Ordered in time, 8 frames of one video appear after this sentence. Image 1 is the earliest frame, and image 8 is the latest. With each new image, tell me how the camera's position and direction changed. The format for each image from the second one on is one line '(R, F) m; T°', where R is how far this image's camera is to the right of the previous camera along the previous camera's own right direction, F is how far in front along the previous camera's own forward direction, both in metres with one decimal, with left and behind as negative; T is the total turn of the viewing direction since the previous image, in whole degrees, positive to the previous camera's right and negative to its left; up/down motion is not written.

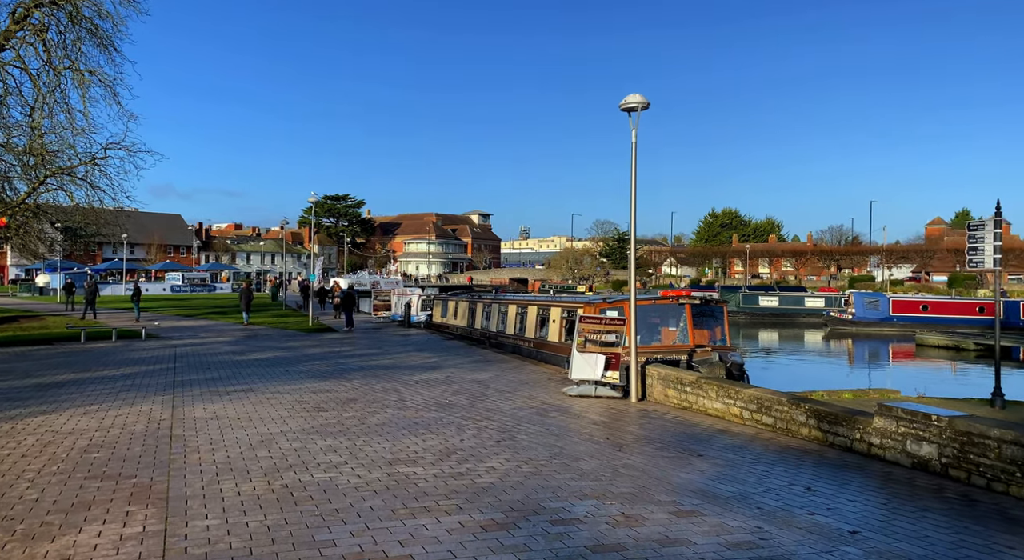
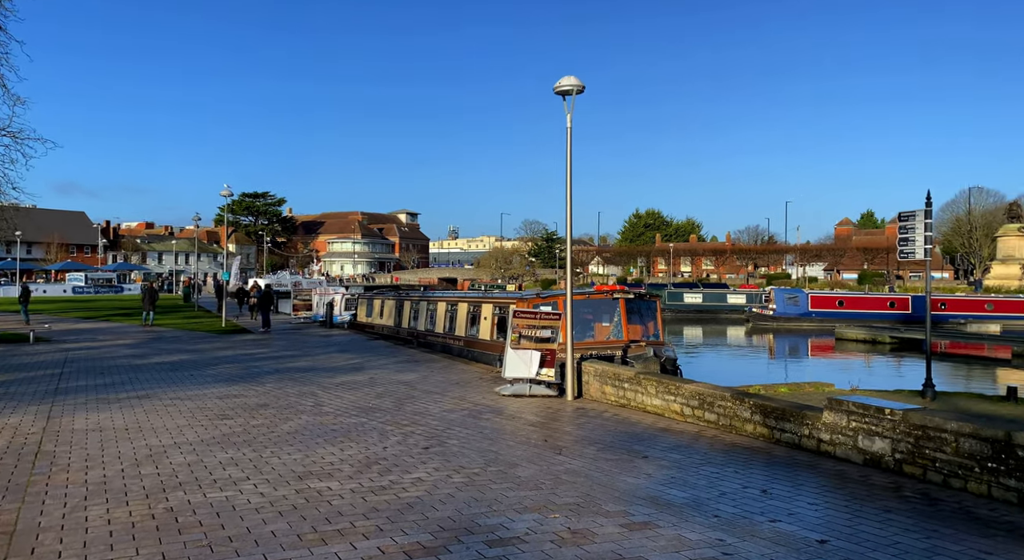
(0.0, +0.7) m; +5°
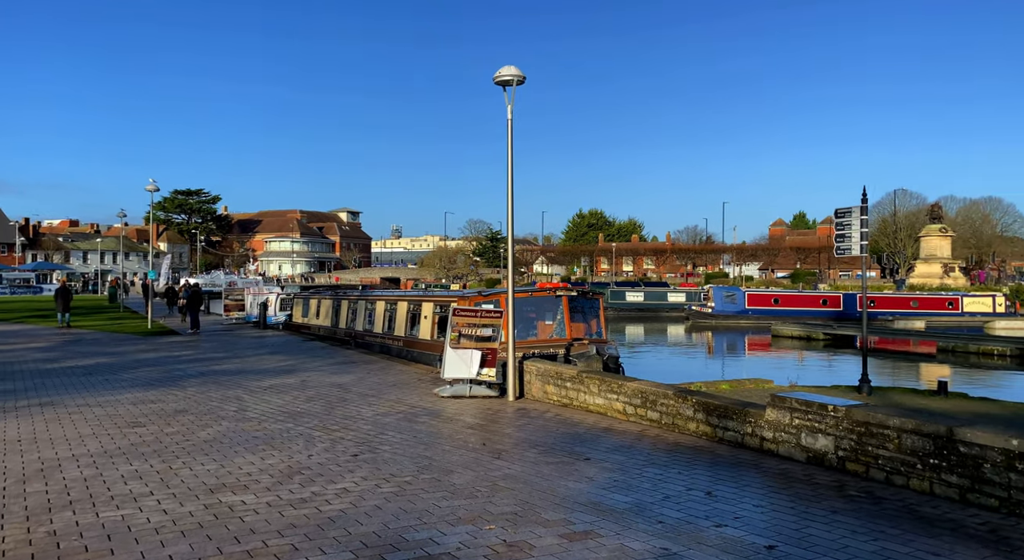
(+0.1, +0.4) m; +4°
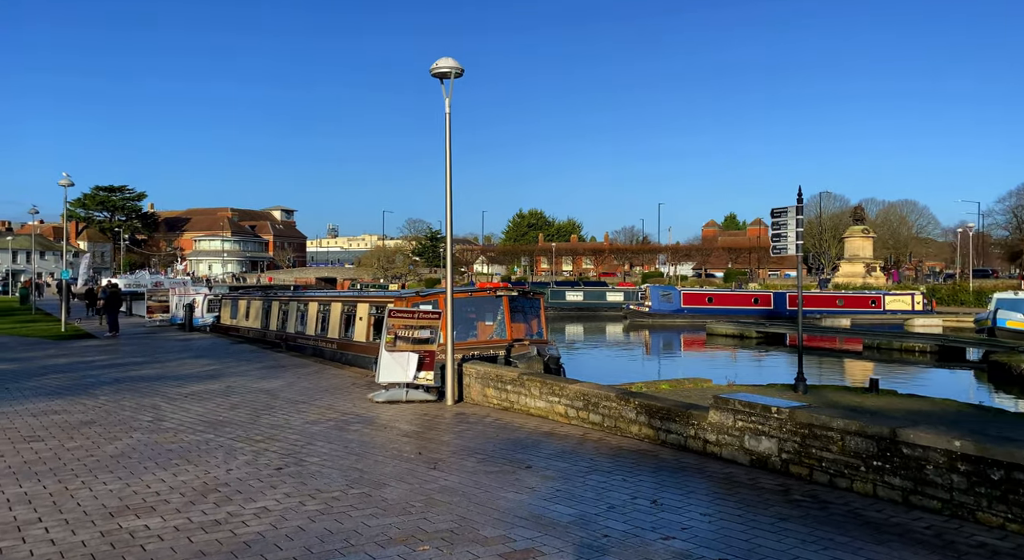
(0.0, +0.4) m; +4°
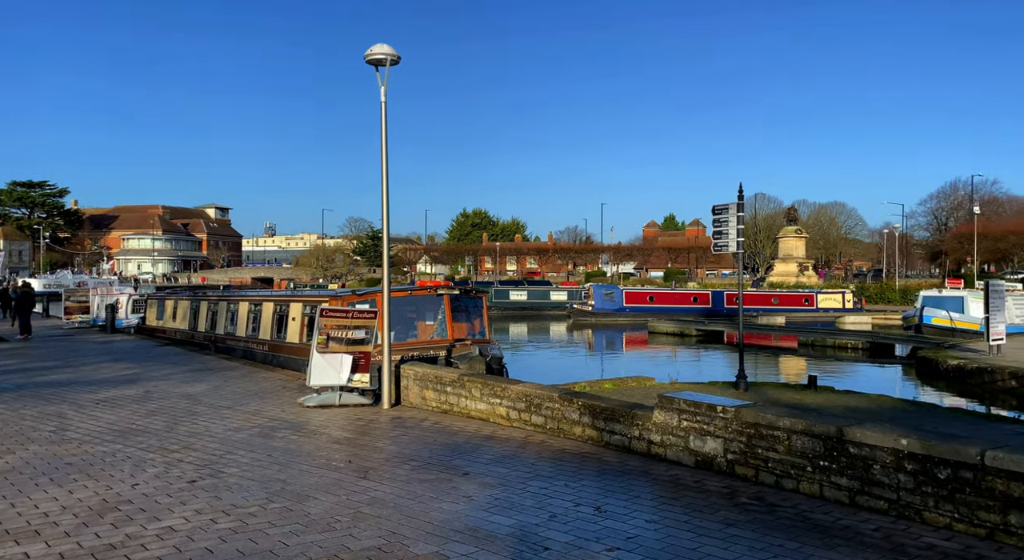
(+0.1, +0.4) m; +4°
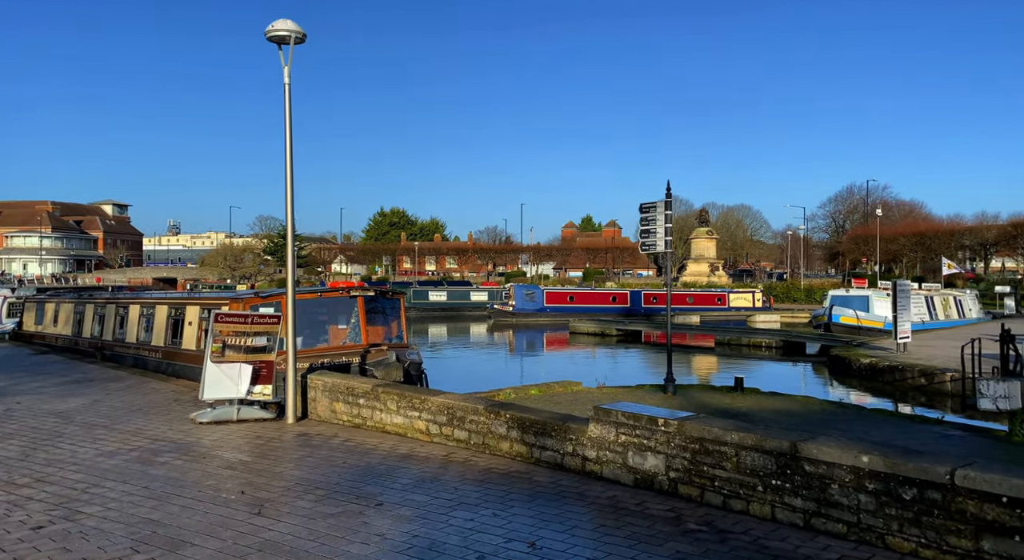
(-0.1, +0.9) m; +6°
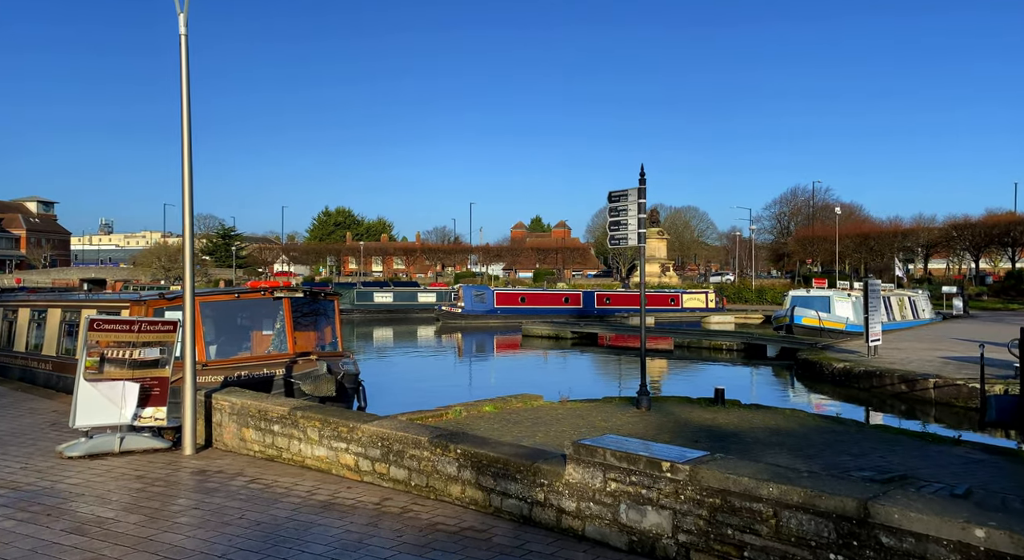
(0.0, +2.1) m; +4°
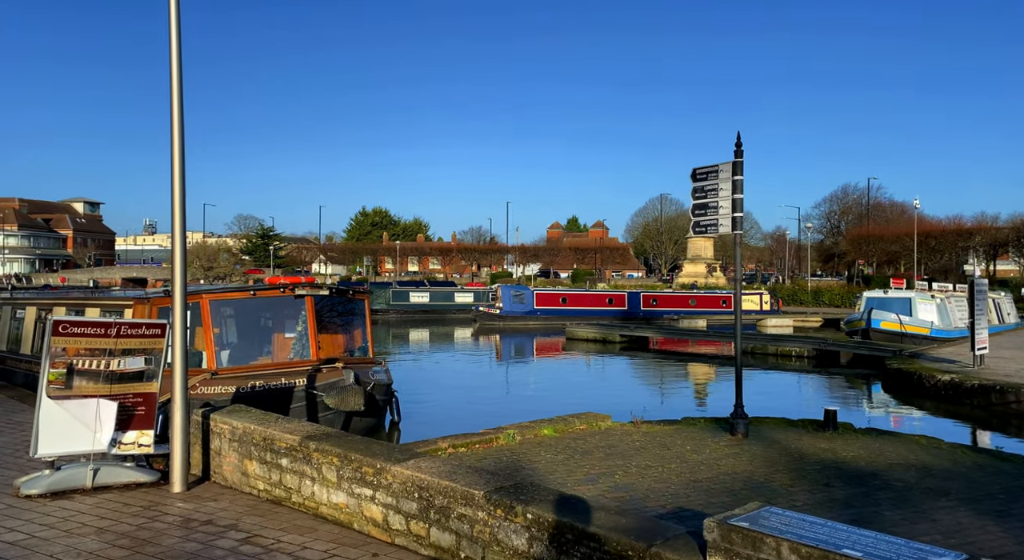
(-0.4, +2.3) m; -3°
